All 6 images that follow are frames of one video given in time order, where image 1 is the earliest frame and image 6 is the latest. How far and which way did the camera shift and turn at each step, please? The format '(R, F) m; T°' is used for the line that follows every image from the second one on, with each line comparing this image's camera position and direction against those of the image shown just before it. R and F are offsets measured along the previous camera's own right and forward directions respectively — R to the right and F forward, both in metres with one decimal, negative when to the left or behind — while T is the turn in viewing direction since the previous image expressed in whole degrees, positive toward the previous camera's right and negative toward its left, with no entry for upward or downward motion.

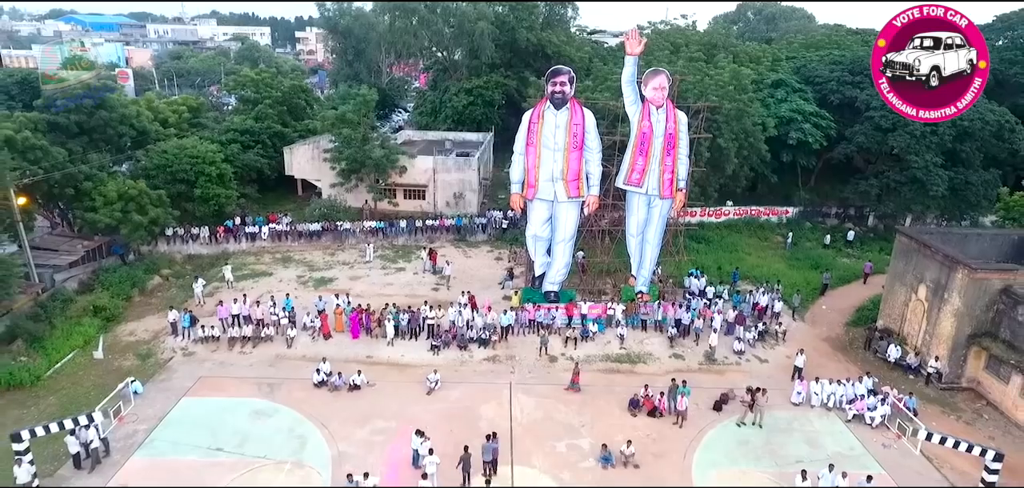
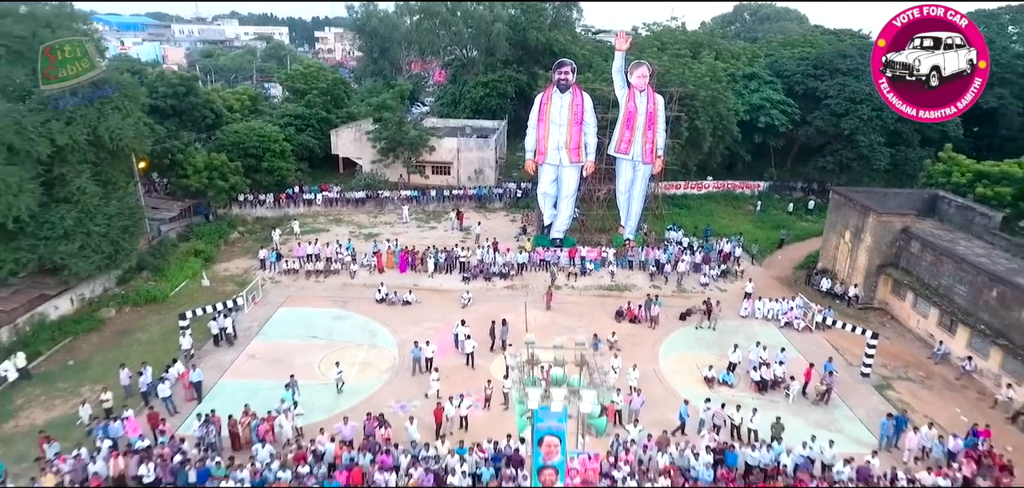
(-0.3, -4.7) m; -1°
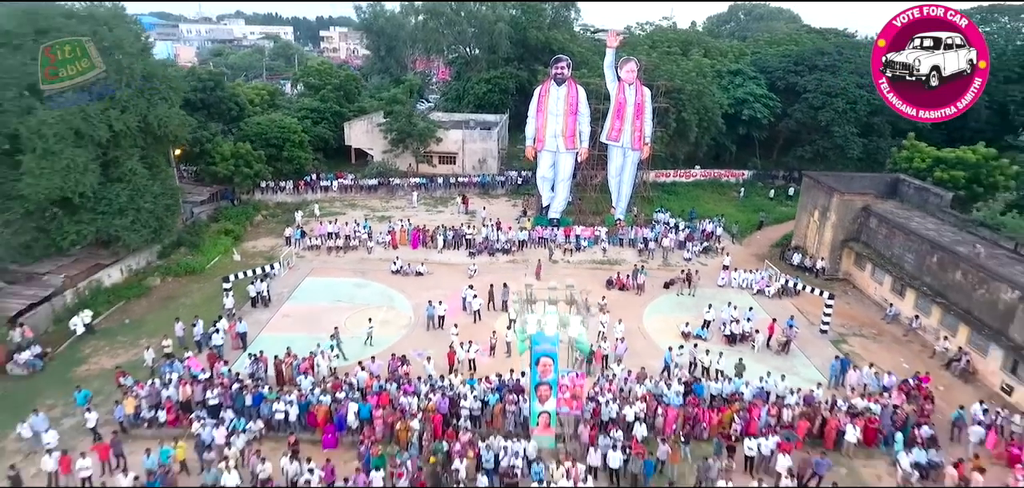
(0.0, -2.3) m; 0°
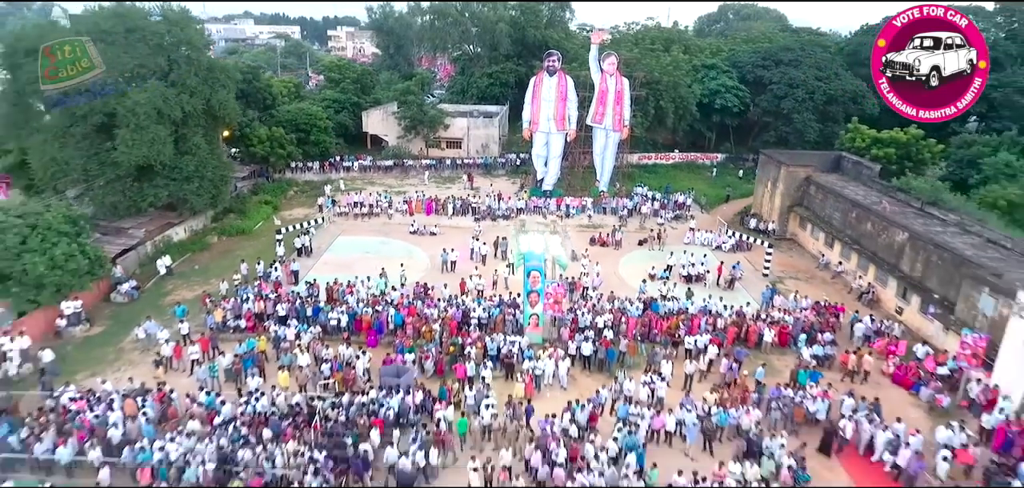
(+0.1, -4.2) m; 0°
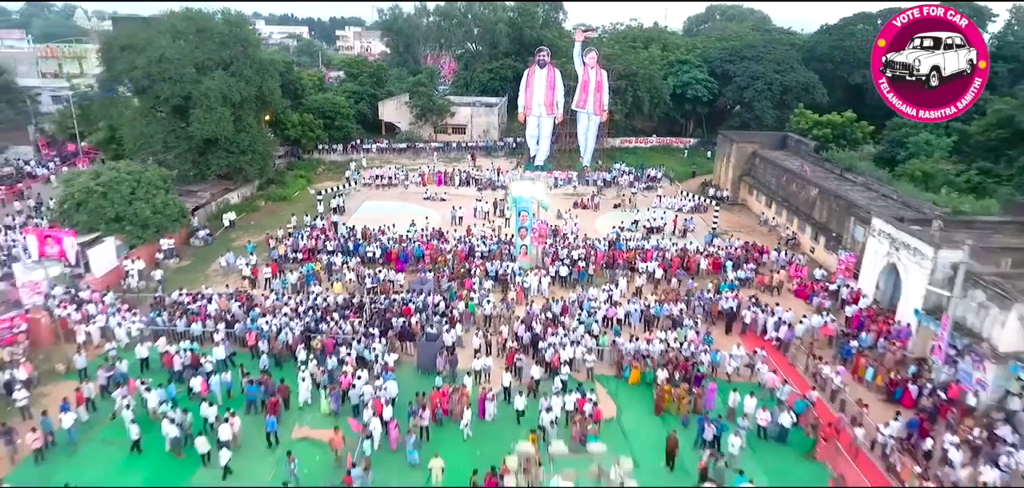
(+0.2, -5.3) m; 0°
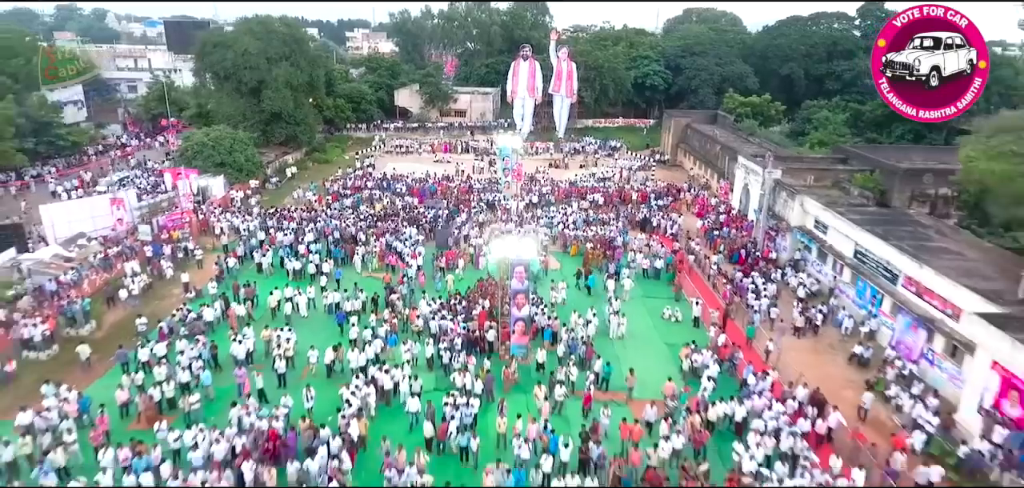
(+0.7, -9.5) m; 0°
